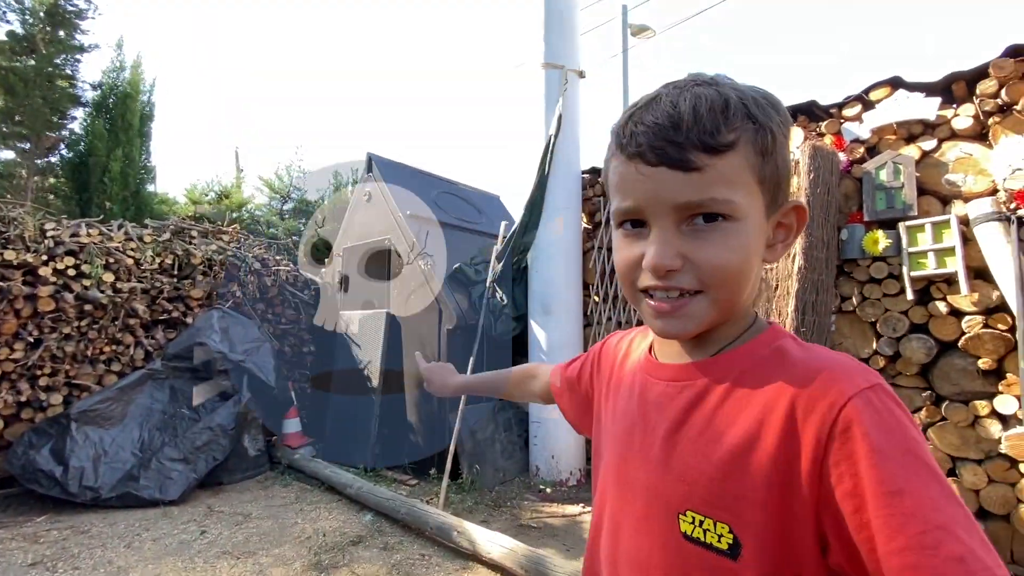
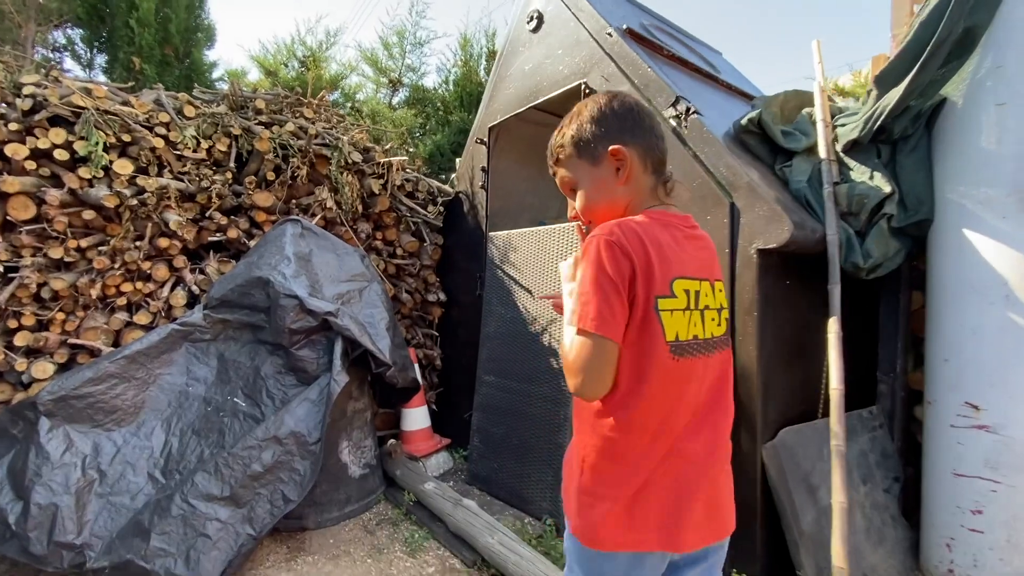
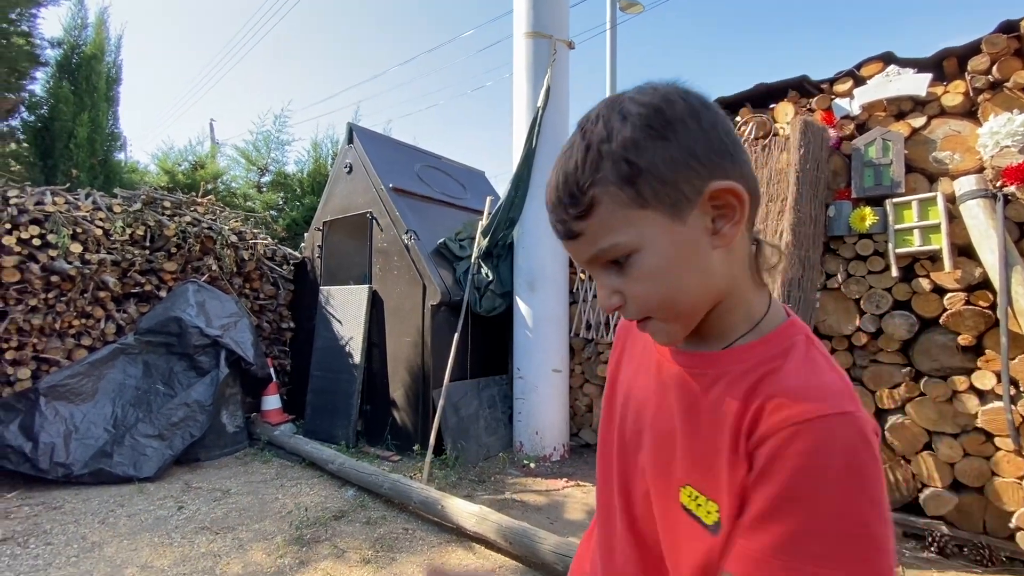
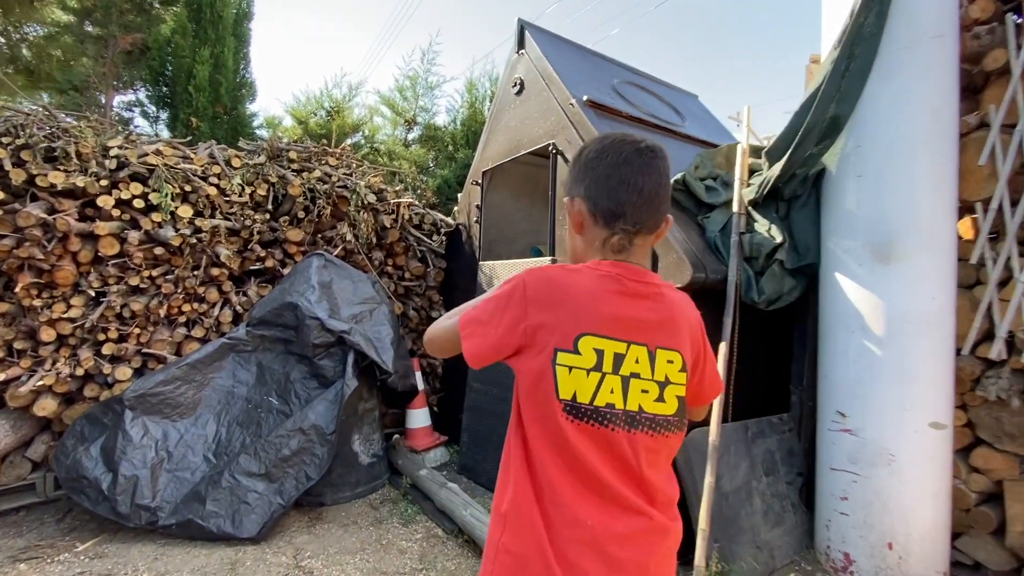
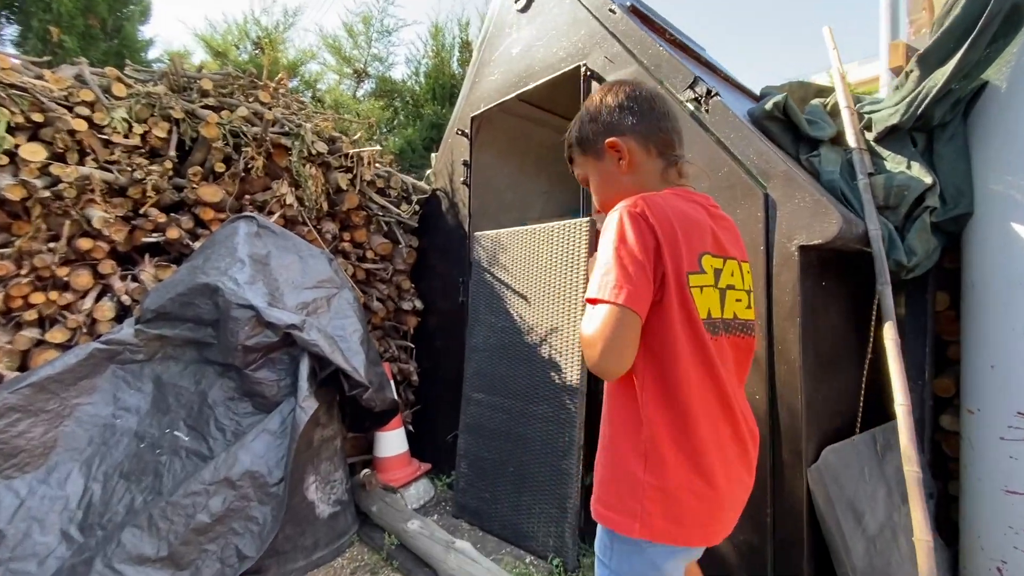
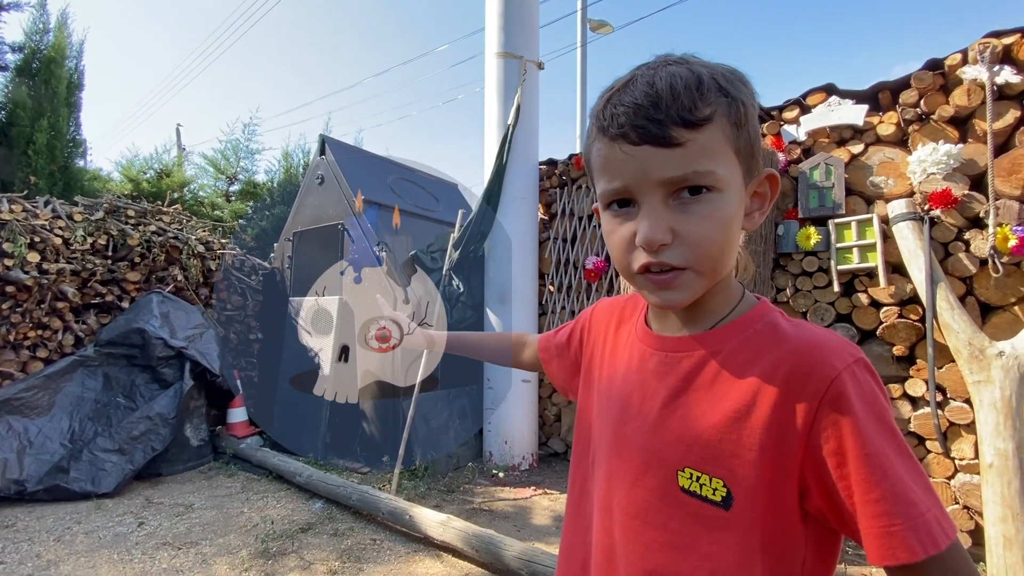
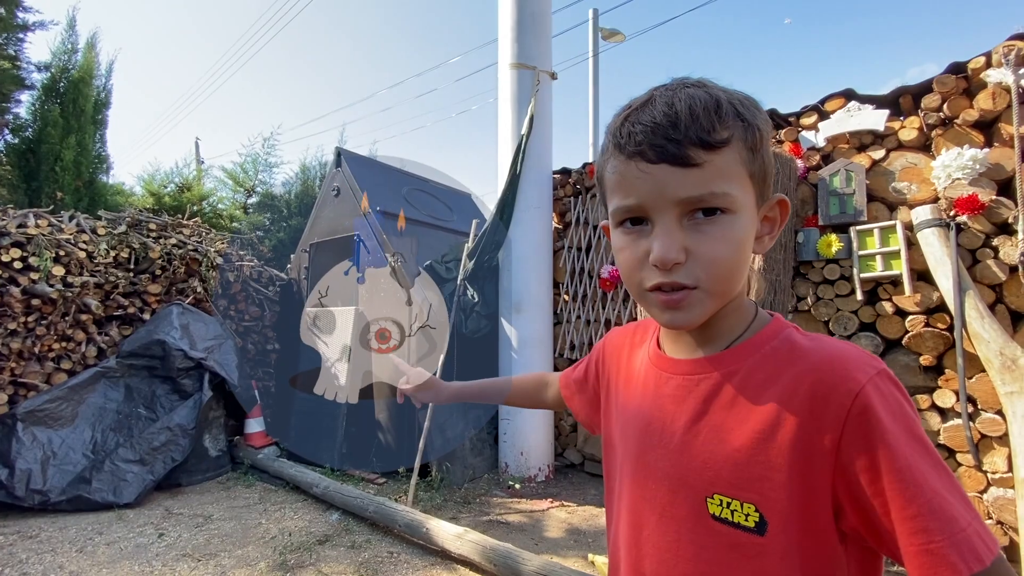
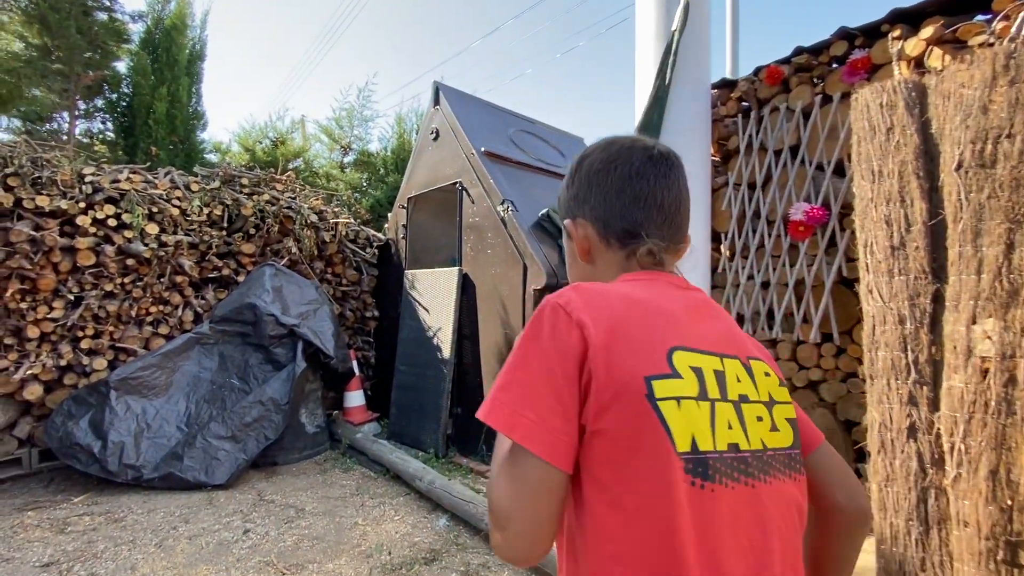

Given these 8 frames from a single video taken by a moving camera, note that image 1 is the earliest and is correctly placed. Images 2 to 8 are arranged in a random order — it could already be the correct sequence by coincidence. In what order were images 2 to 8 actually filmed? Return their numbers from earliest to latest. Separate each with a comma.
7, 6, 3, 8, 4, 2, 5
